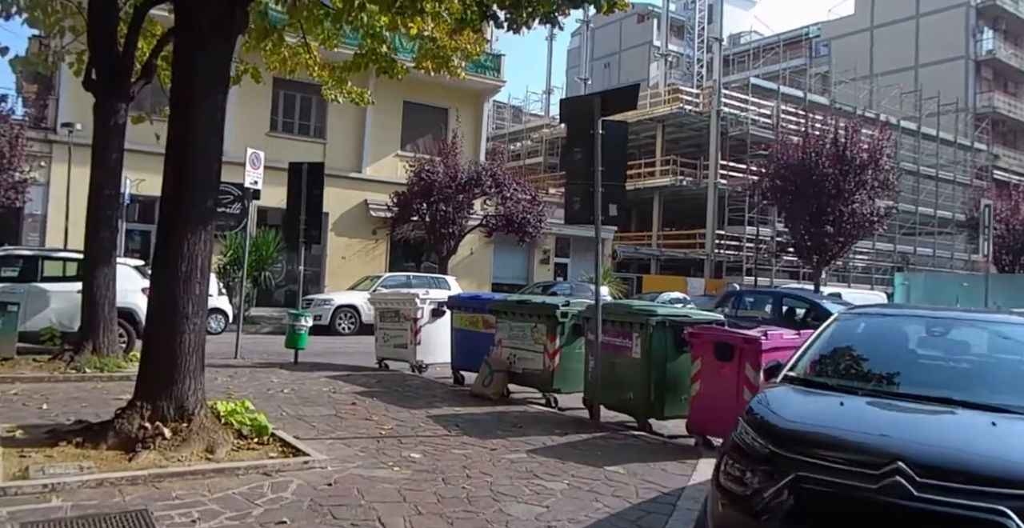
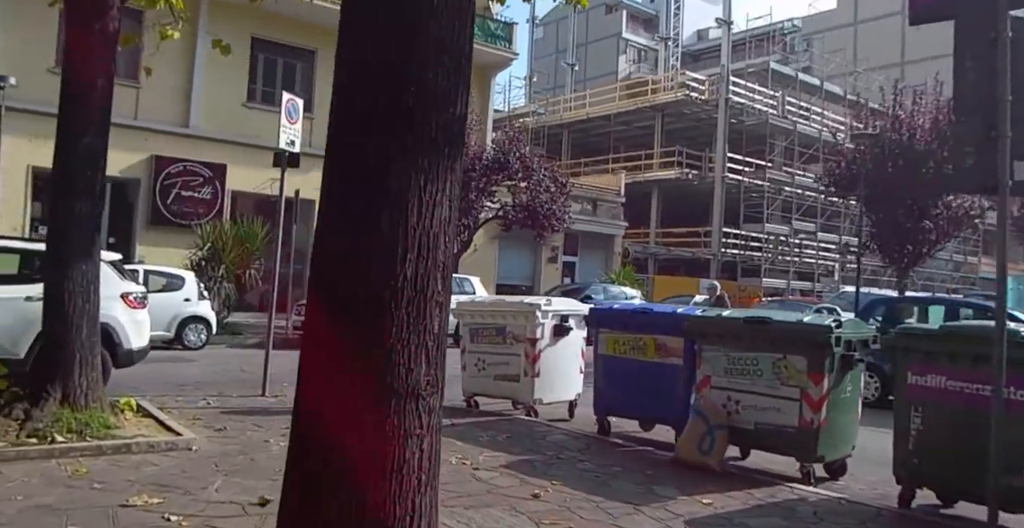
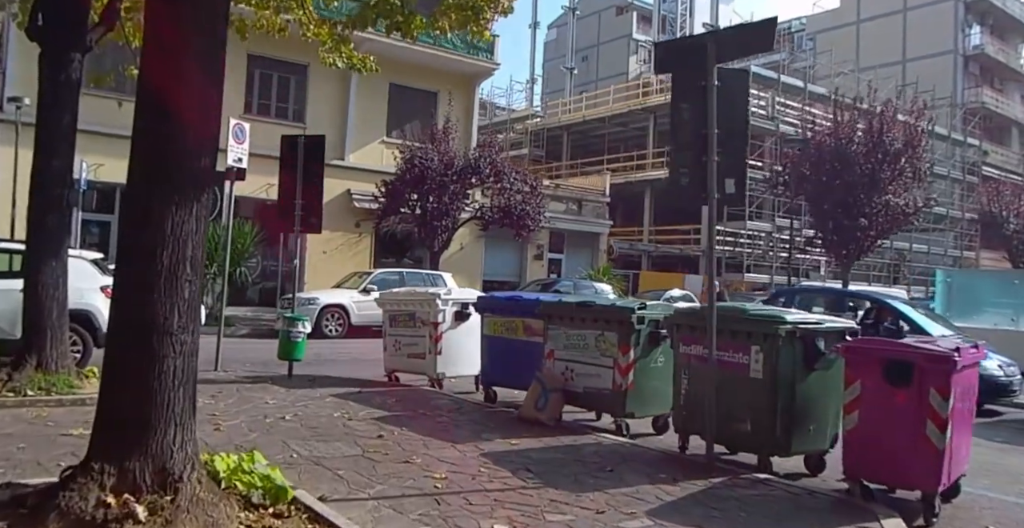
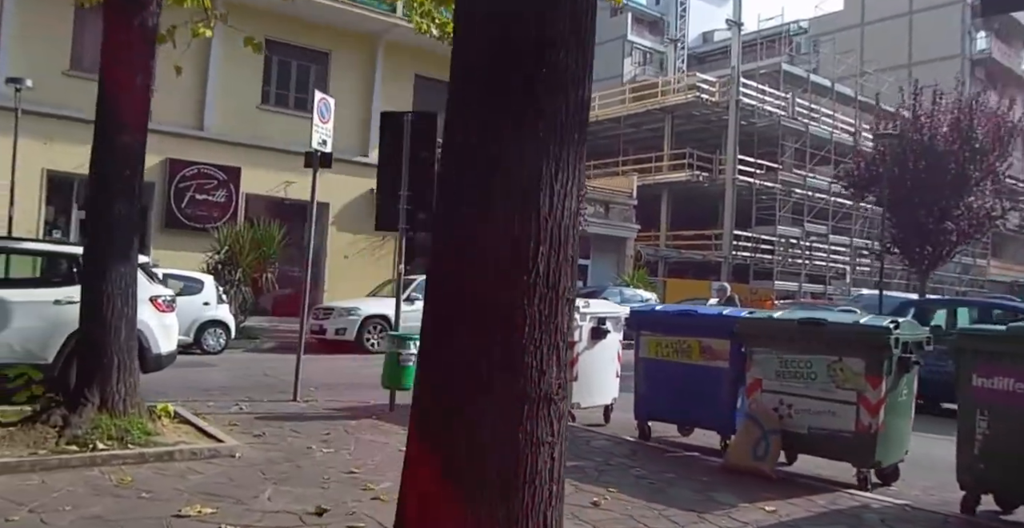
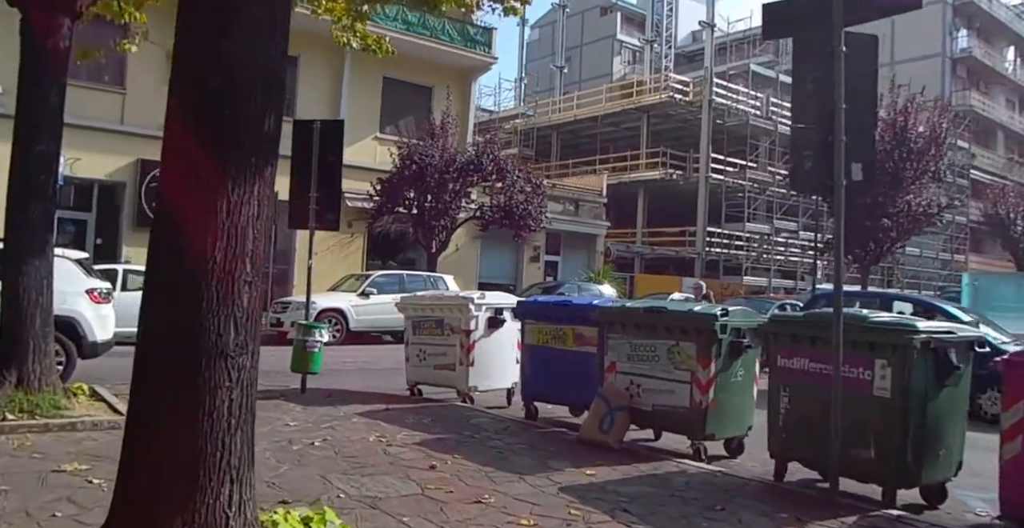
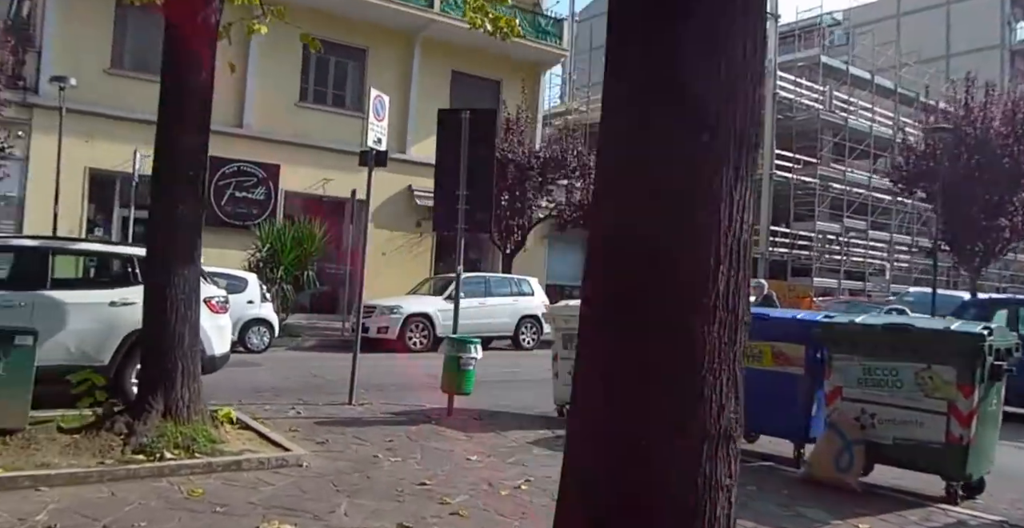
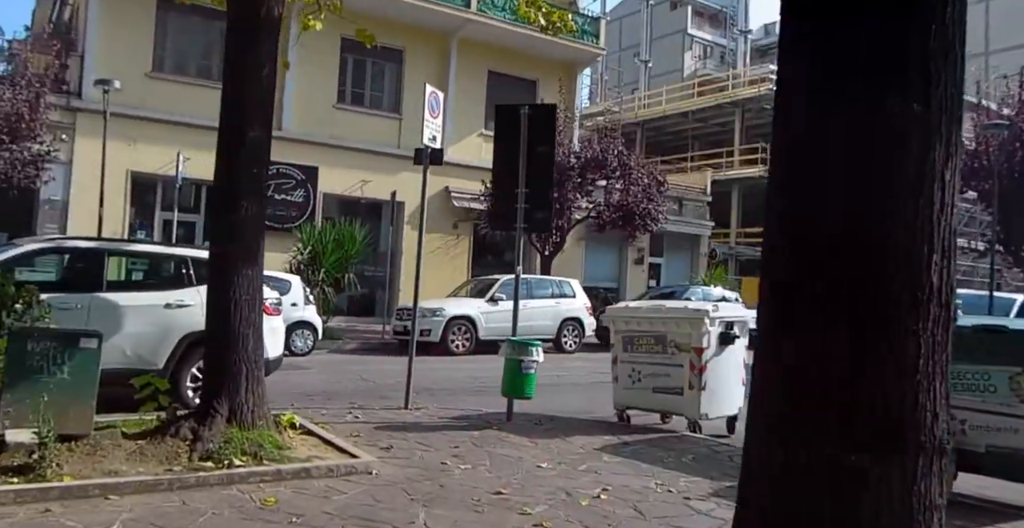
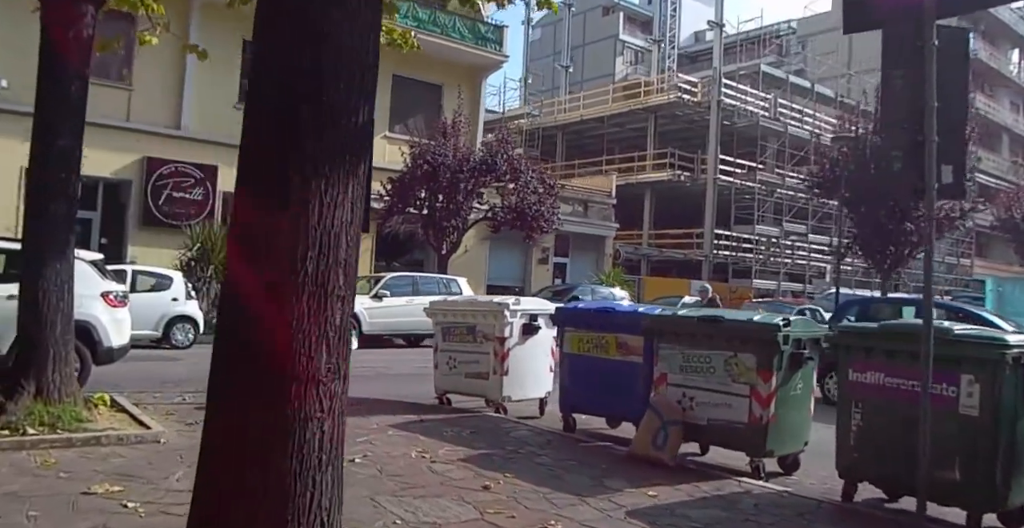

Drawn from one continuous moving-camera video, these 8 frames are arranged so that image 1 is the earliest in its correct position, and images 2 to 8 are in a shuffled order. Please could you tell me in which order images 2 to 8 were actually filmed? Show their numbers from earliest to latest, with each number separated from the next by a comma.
3, 5, 8, 2, 4, 6, 7
